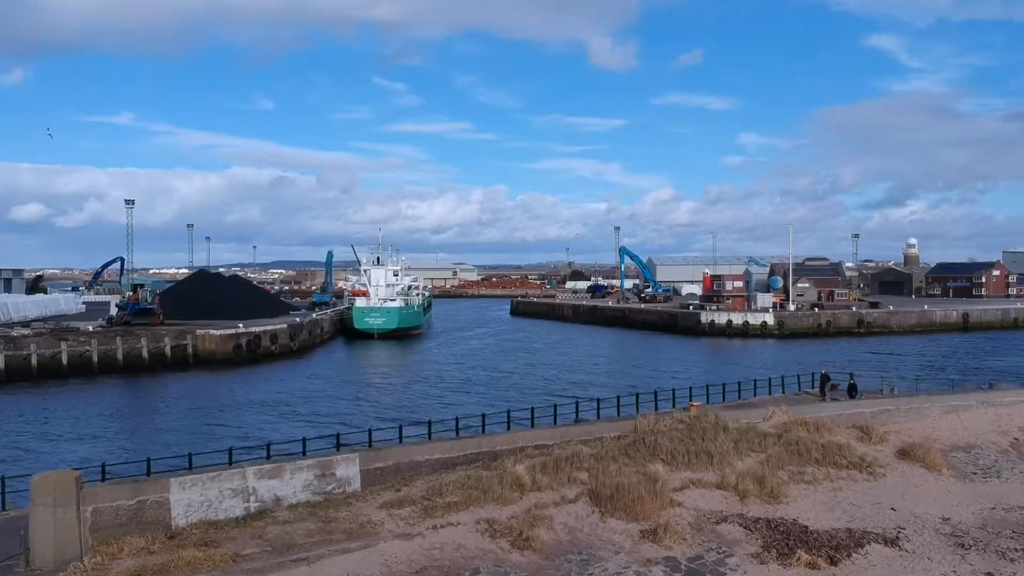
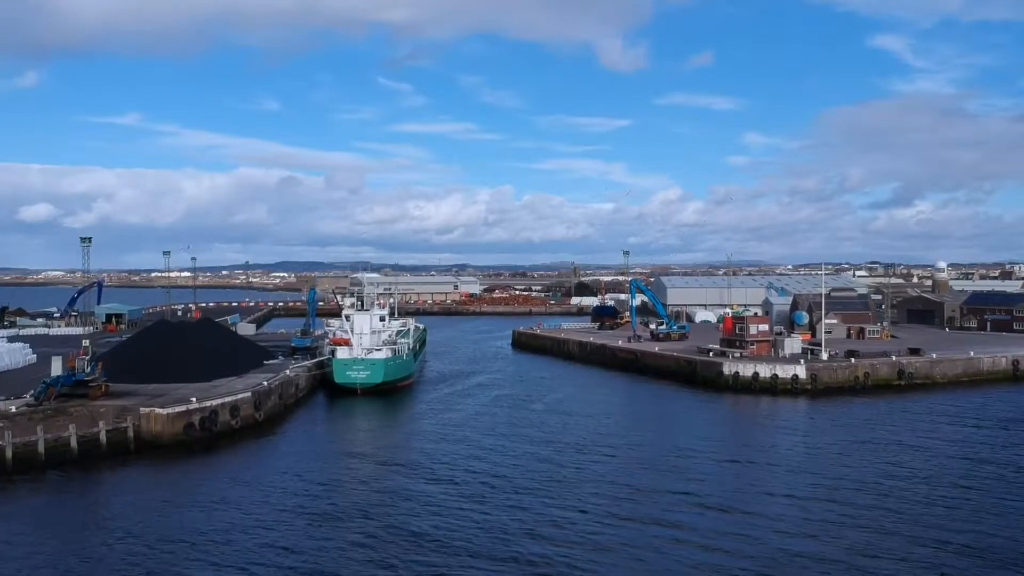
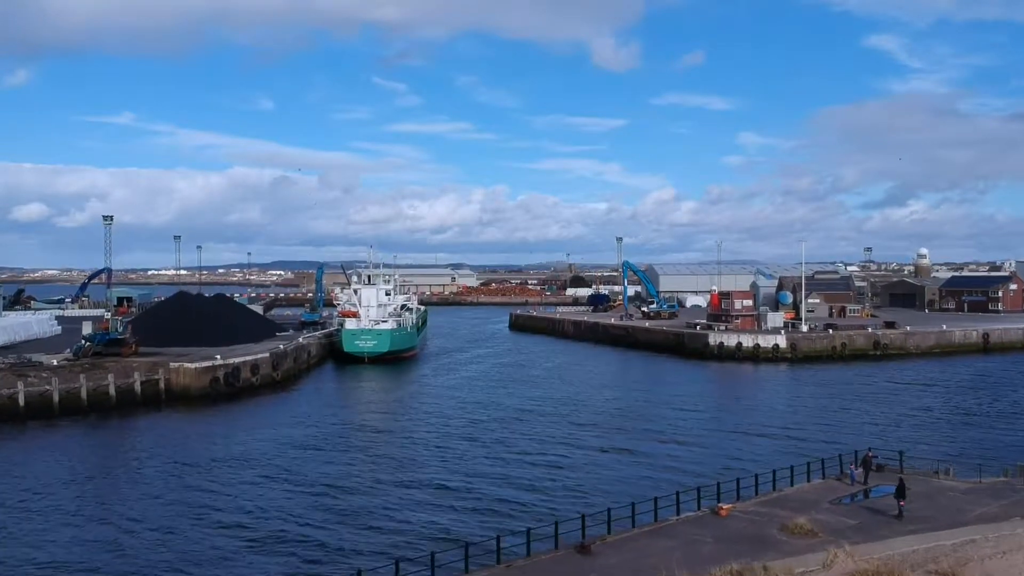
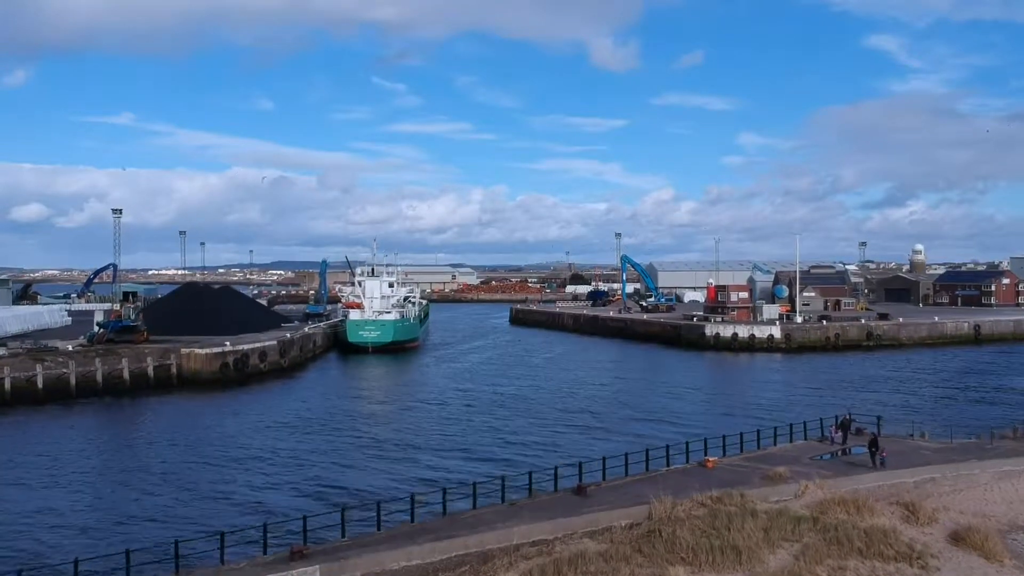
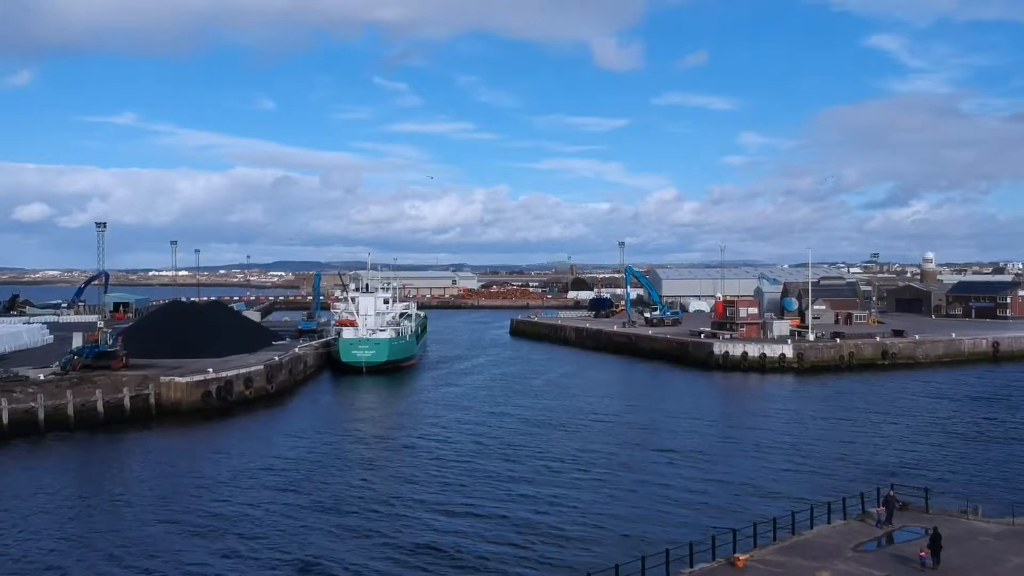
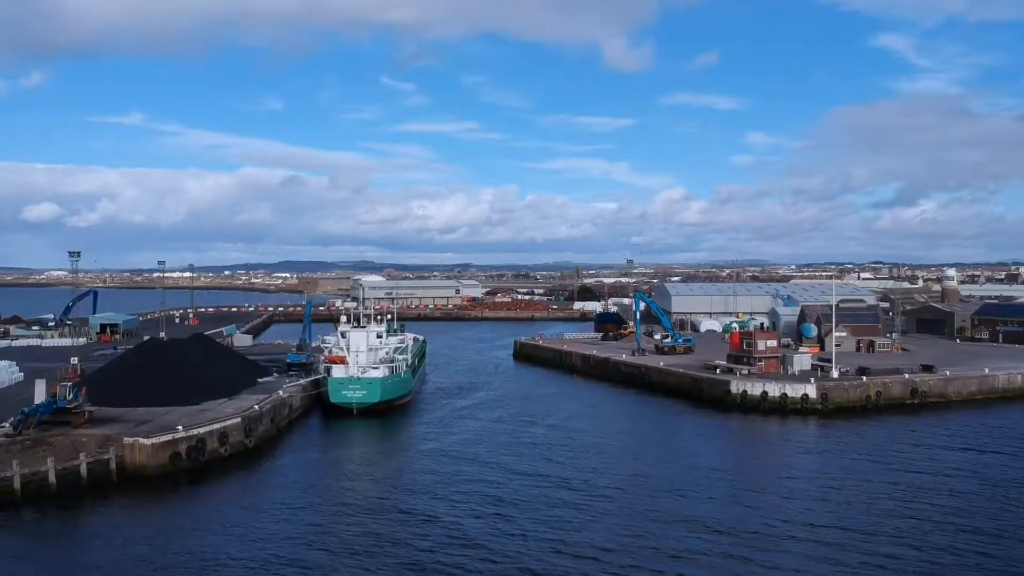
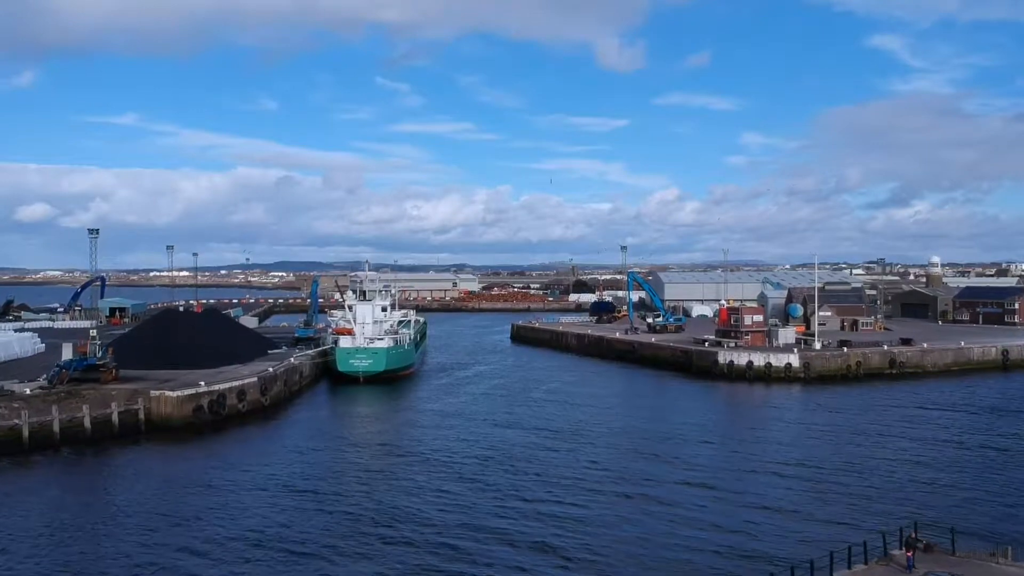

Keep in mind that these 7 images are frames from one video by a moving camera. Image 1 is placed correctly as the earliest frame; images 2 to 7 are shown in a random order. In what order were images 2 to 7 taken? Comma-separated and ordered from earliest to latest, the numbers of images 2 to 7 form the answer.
4, 3, 5, 7, 2, 6
